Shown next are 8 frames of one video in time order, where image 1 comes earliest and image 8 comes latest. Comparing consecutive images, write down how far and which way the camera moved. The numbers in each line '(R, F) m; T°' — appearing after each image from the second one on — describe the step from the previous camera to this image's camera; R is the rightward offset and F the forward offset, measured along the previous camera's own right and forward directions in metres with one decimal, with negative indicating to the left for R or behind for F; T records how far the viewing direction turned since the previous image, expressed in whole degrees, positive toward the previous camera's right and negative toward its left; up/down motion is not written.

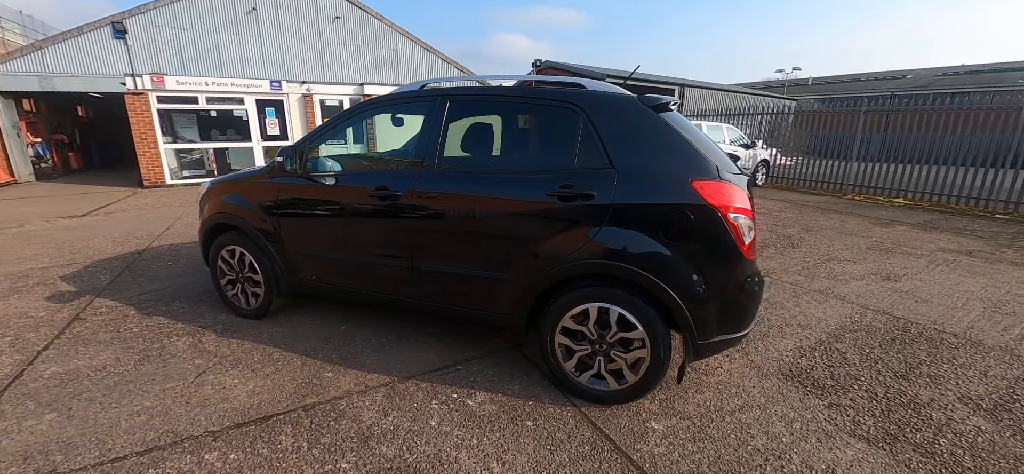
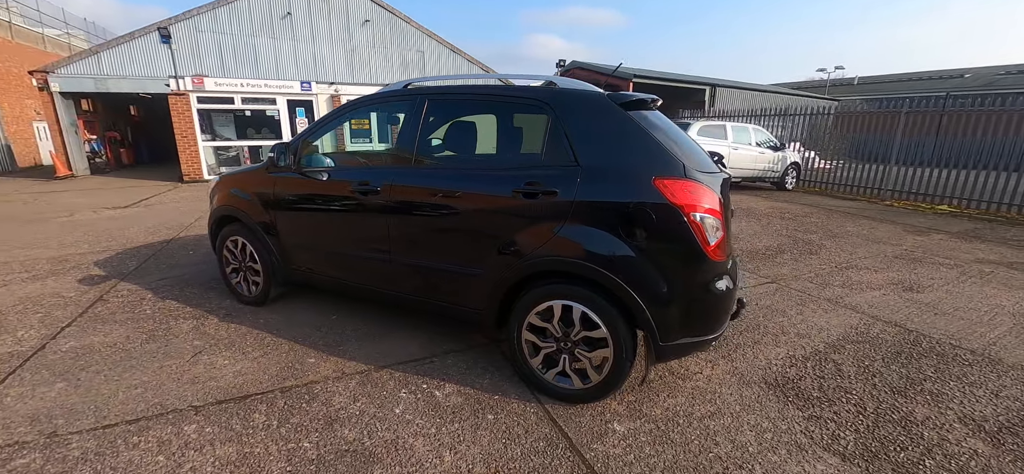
(+0.3, 0.0) m; -4°
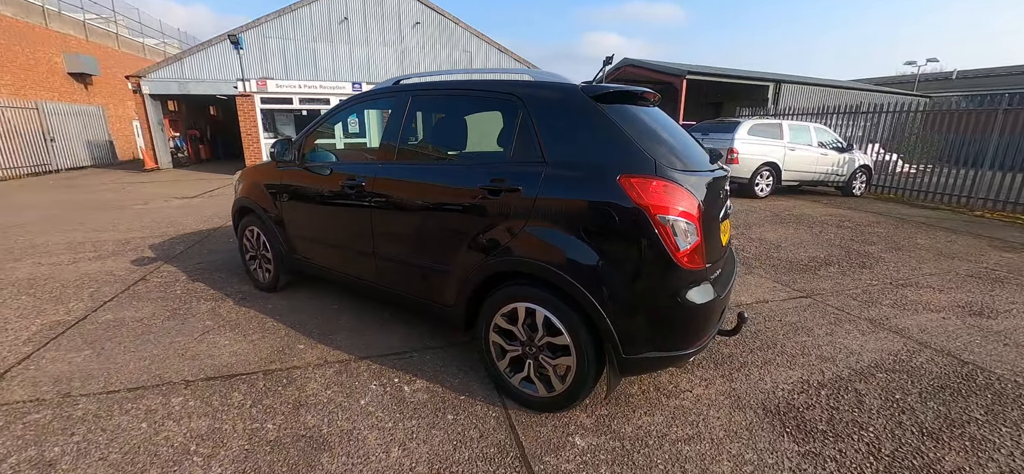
(+0.4, +0.1) m; -8°
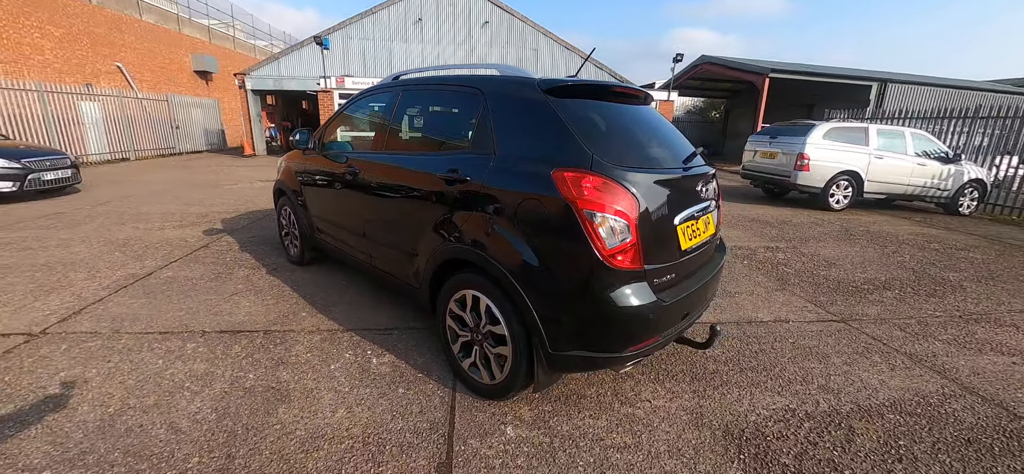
(+0.6, 0.0) m; -10°
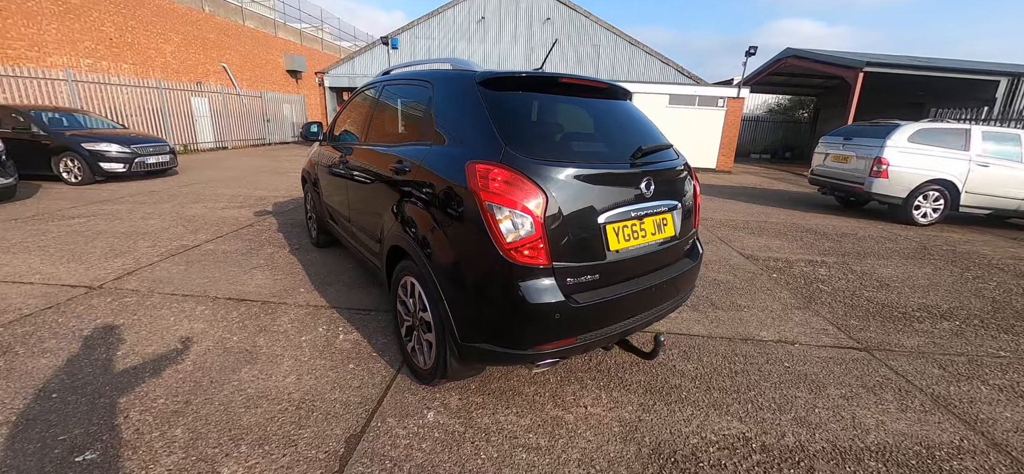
(+0.7, 0.0) m; -10°
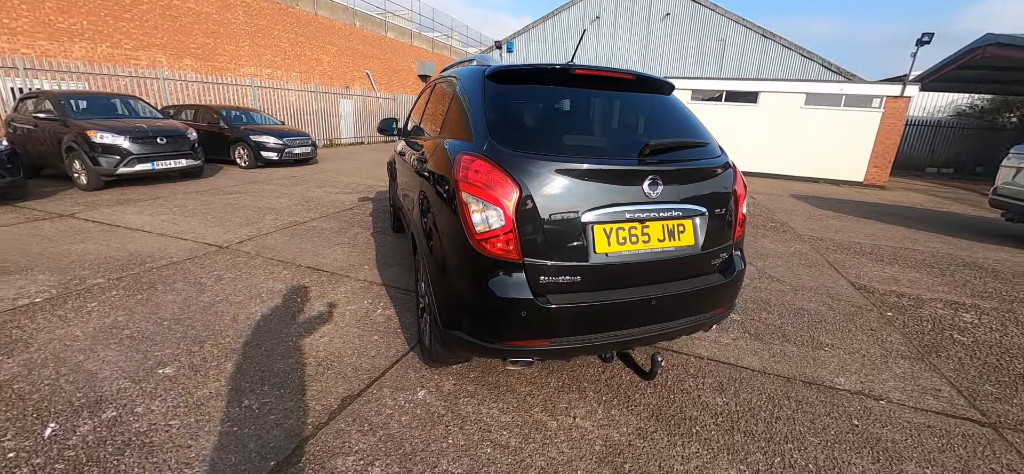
(+0.6, +0.1) m; -16°
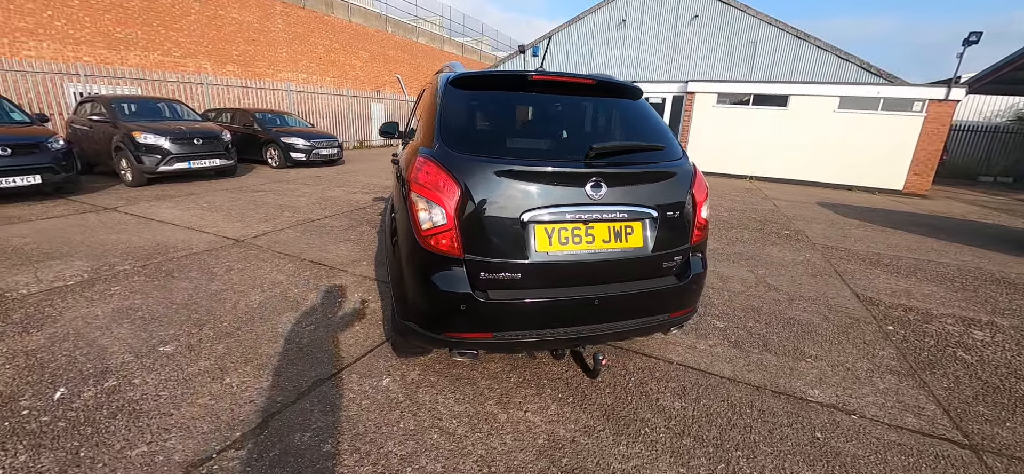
(+0.4, -0.1) m; -5°
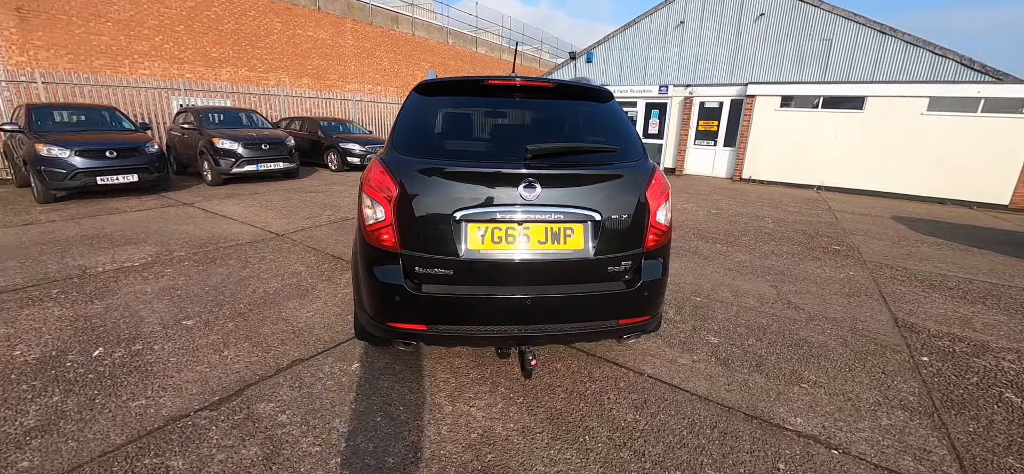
(+0.6, 0.0) m; -9°
